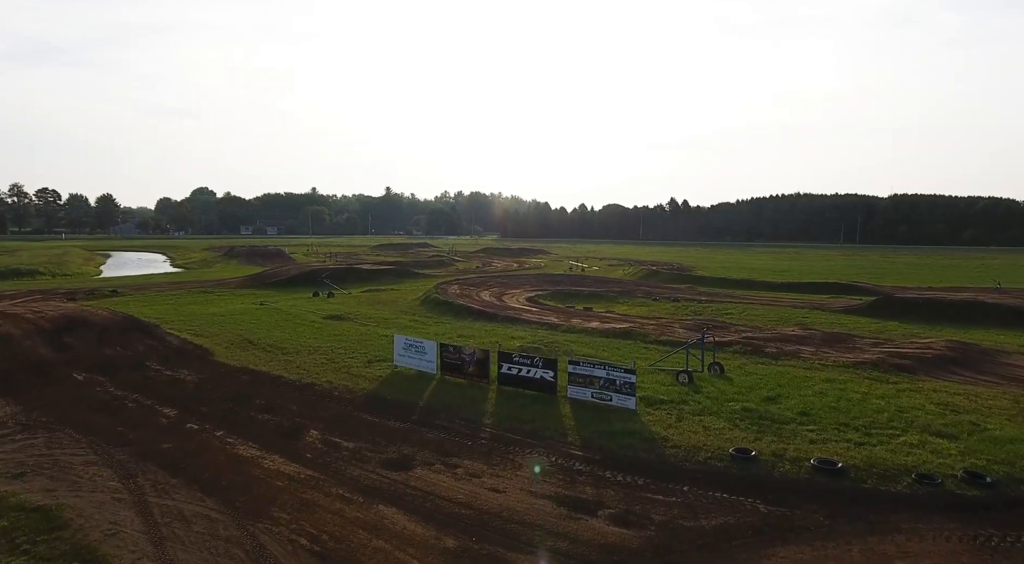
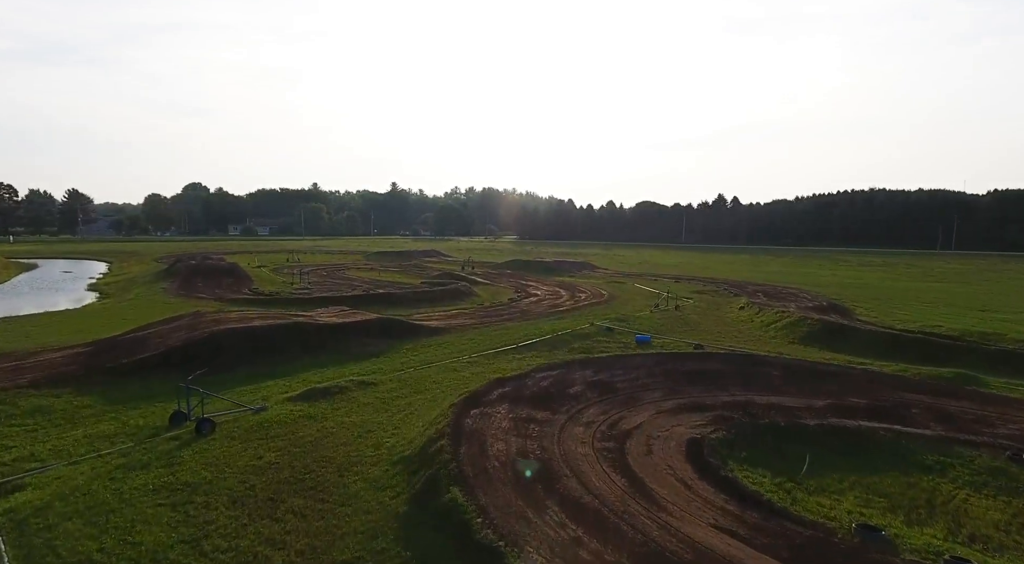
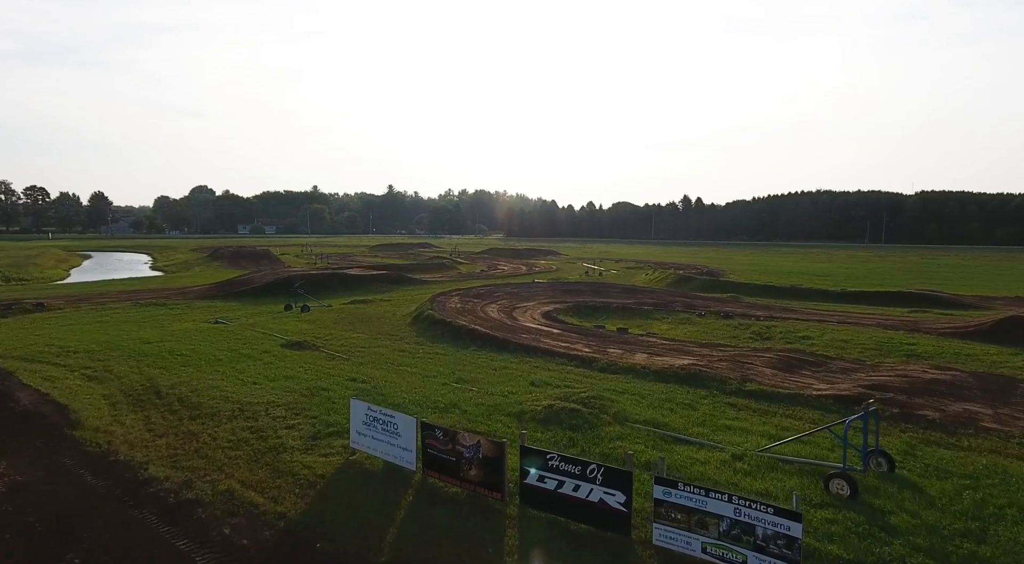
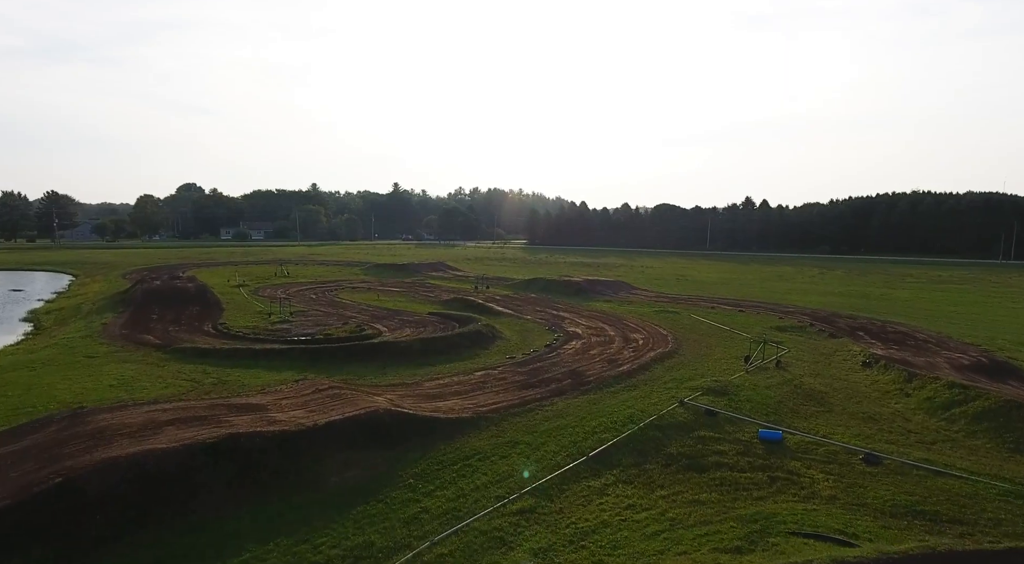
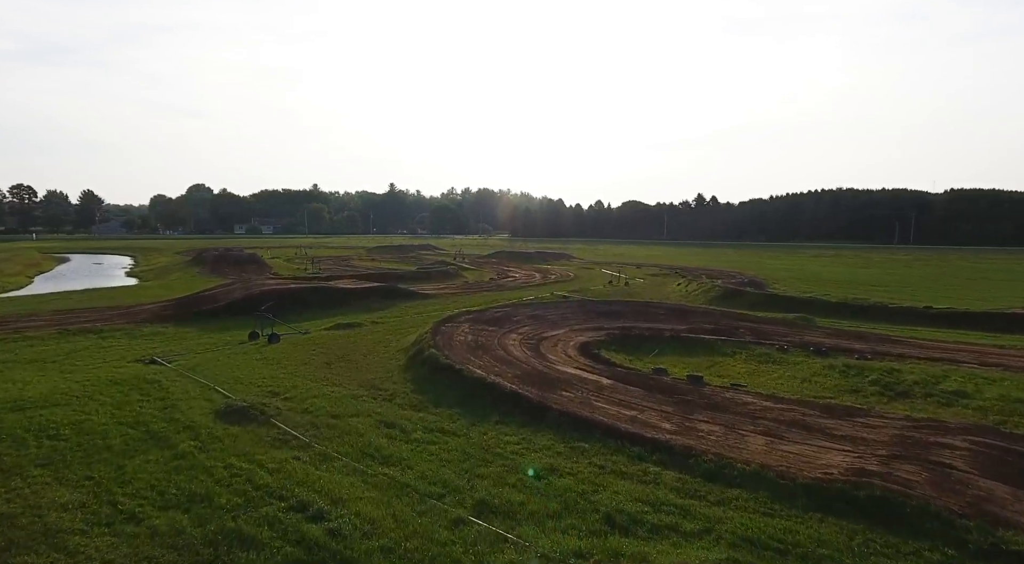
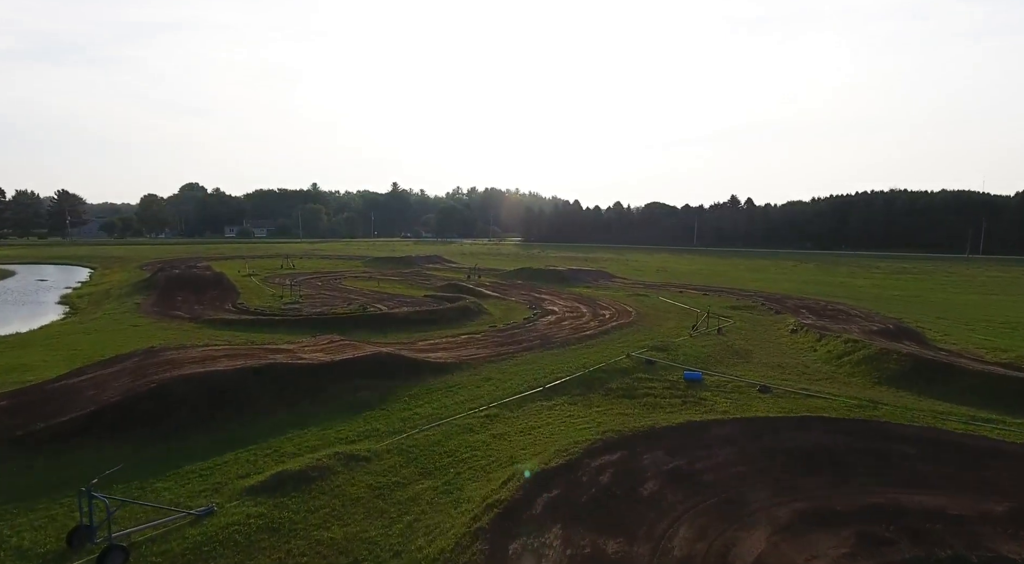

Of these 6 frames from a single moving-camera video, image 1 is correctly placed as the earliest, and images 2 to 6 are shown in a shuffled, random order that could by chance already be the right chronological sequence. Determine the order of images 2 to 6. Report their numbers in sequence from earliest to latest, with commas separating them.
3, 5, 2, 6, 4
